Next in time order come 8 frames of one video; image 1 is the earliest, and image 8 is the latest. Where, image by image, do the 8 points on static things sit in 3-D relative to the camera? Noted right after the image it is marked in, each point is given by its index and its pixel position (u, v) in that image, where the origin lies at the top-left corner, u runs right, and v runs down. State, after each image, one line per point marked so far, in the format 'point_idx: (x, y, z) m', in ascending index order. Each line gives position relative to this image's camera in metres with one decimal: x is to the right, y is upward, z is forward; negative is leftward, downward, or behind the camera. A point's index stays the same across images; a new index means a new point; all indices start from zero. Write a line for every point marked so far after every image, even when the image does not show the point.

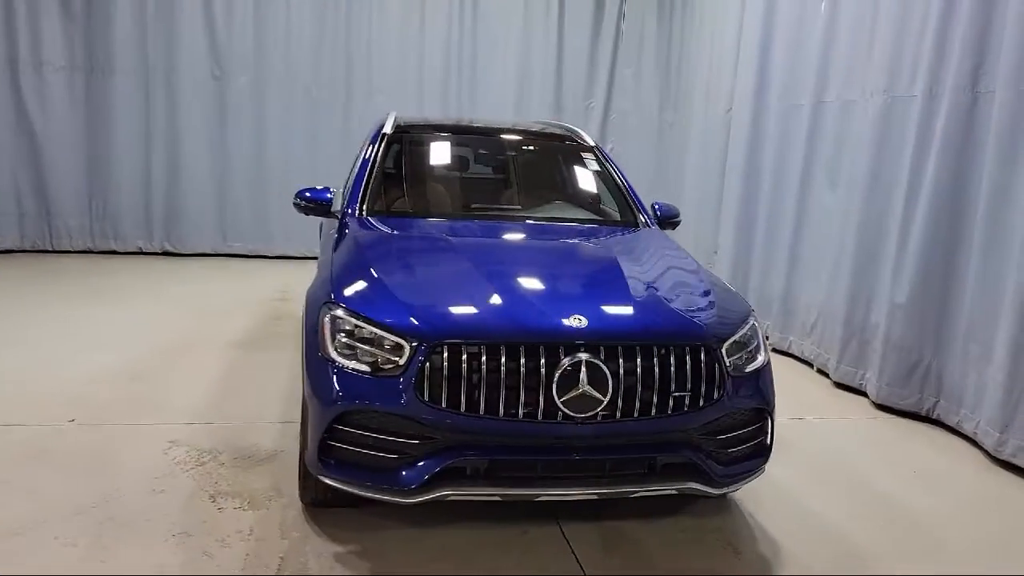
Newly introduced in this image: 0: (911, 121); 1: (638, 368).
0: (+2.0, +0.9, +4.1) m
1: (+0.4, -0.2, +2.3) m
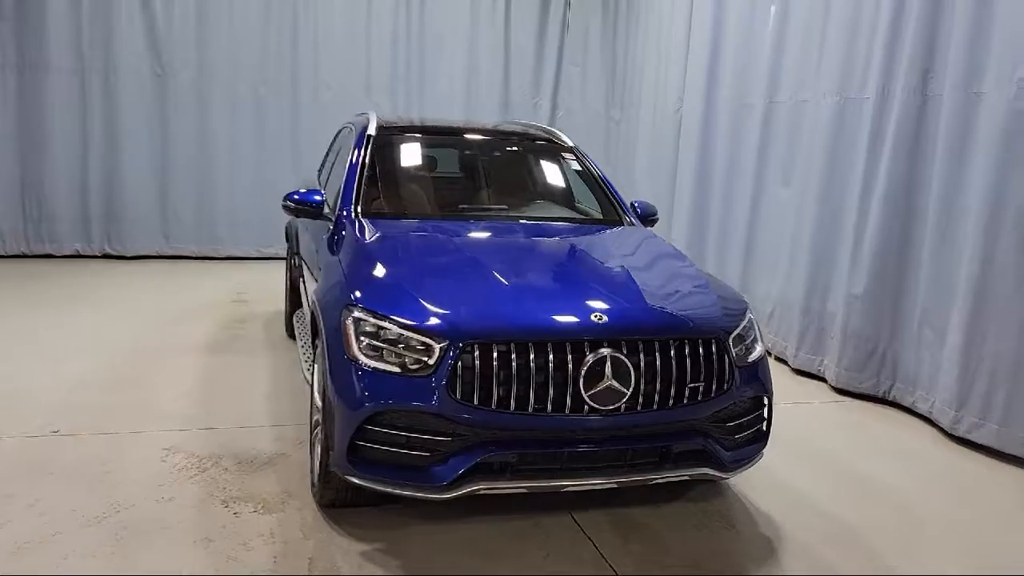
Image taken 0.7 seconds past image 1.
0: (+1.9, +0.9, +4.4) m
1: (+0.4, -0.2, +2.4) m
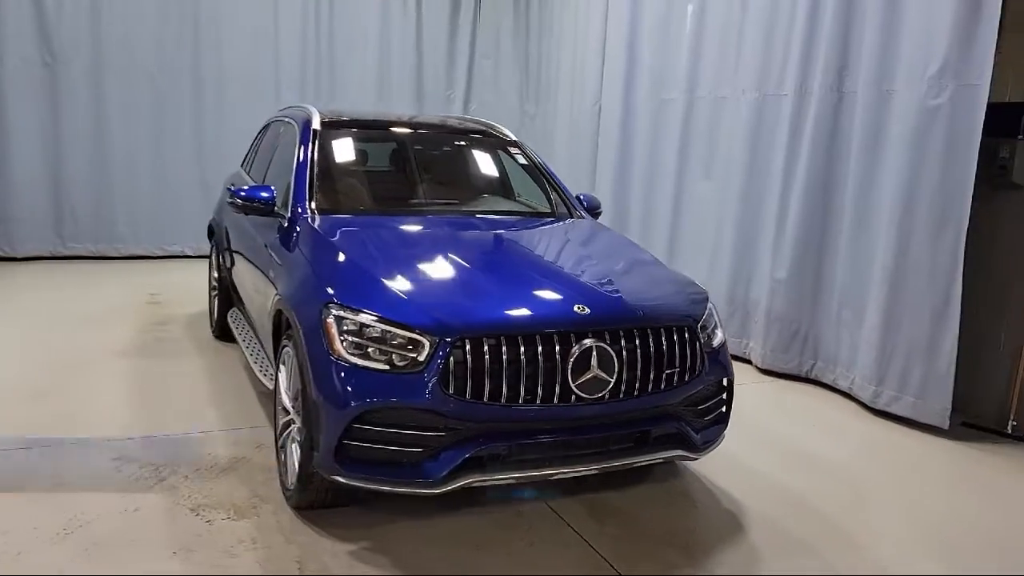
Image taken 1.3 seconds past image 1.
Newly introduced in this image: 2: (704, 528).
0: (+1.6, +1.0, +4.7) m
1: (+0.4, -0.2, +2.5) m
2: (+0.7, -0.8, +2.7) m
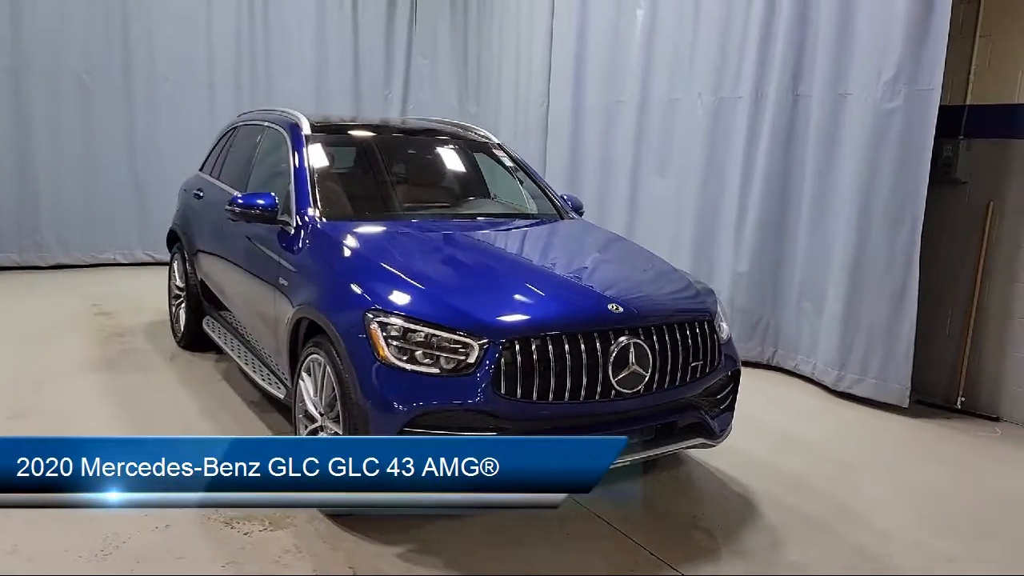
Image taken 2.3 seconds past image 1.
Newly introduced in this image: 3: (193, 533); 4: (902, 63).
0: (+1.4, +1.0, +4.9) m
1: (+0.5, -0.2, +2.6) m
2: (+0.7, -0.8, +2.9) m
3: (-1.0, -0.8, +2.5) m
4: (+1.9, +1.1, +3.9) m
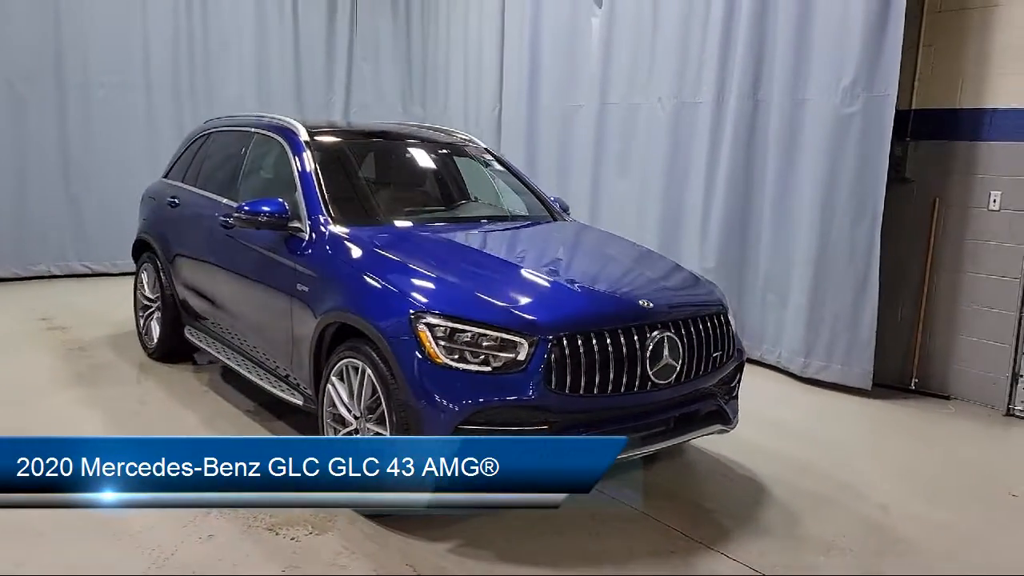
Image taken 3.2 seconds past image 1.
0: (+1.2, +1.1, +5.1) m
1: (+0.6, -0.2, +2.8) m
2: (+0.8, -0.8, +3.1) m
3: (-0.9, -0.8, +2.5) m
4: (+1.8, +1.1, +4.3) m
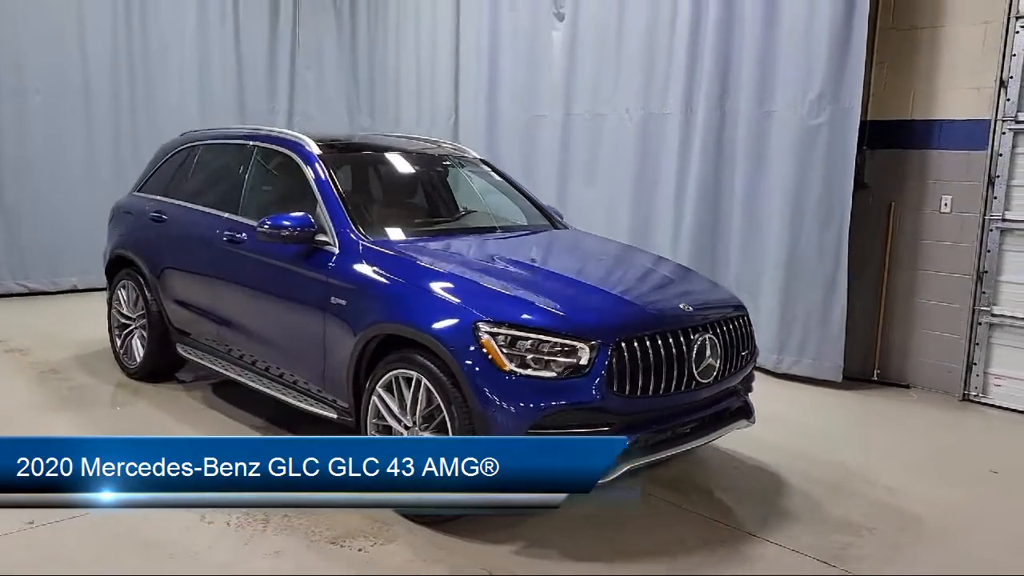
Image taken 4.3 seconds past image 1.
0: (+1.0, +1.0, +5.4) m
1: (+0.8, -0.2, +2.9) m
2: (+1.0, -0.8, +3.3) m
3: (-0.6, -0.8, +2.5) m
4: (+1.8, +1.1, +4.6) m
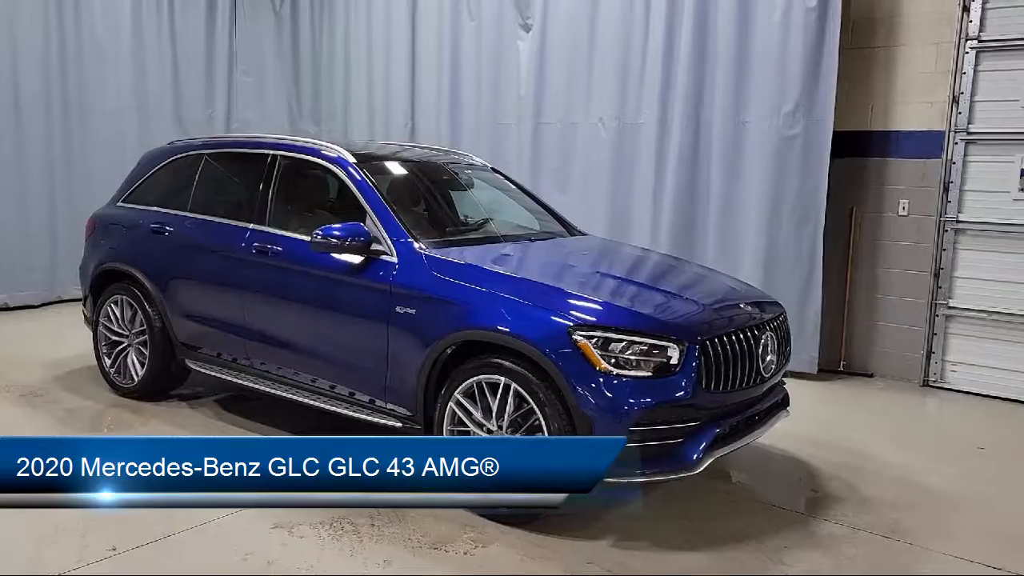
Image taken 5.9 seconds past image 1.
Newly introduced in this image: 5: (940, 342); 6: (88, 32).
0: (+0.9, +1.0, +5.6) m
1: (+1.0, -0.2, +3.2) m
2: (+1.2, -0.8, +3.5) m
3: (-0.3, -0.9, +2.5) m
4: (+1.7, +1.2, +4.9) m
5: (+2.7, -0.3, +5.0) m
6: (-3.7, +2.2, +7.1) m
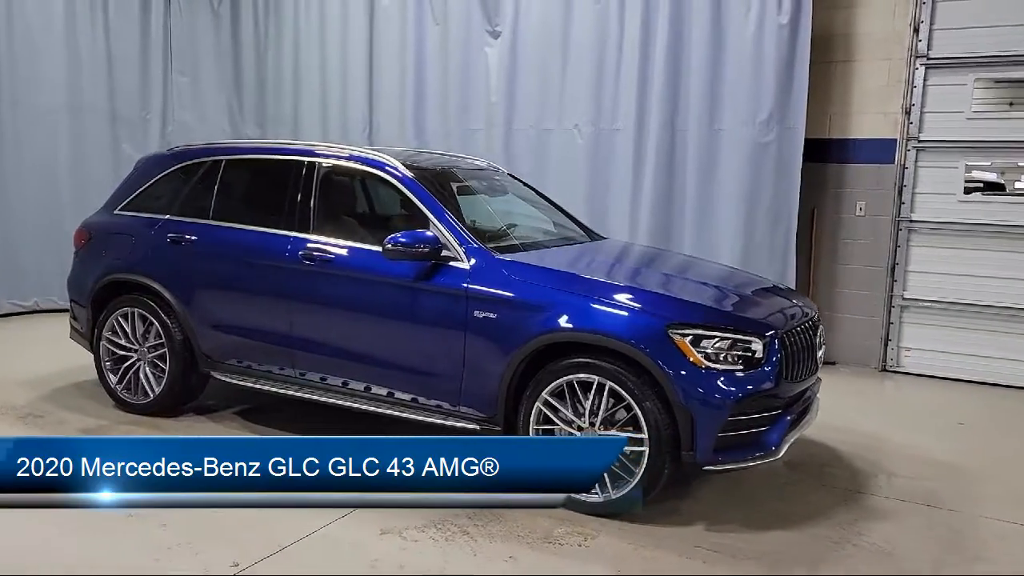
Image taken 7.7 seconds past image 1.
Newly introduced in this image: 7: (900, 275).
0: (+0.8, +1.0, +5.9) m
1: (+1.3, -0.2, +3.5) m
2: (+1.4, -0.8, +3.8) m
3: (+0.1, -0.9, +2.6) m
4: (+1.7, +1.2, +5.3) m
5: (+2.6, -0.3, +5.5) m
6: (-4.0, +2.1, +6.6) m
7: (+2.6, +0.1, +5.5) m
